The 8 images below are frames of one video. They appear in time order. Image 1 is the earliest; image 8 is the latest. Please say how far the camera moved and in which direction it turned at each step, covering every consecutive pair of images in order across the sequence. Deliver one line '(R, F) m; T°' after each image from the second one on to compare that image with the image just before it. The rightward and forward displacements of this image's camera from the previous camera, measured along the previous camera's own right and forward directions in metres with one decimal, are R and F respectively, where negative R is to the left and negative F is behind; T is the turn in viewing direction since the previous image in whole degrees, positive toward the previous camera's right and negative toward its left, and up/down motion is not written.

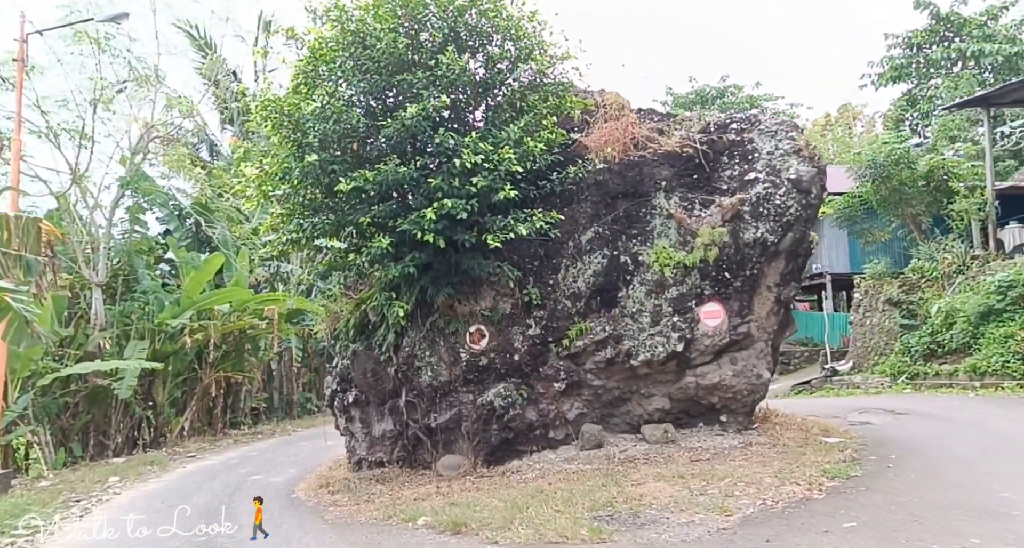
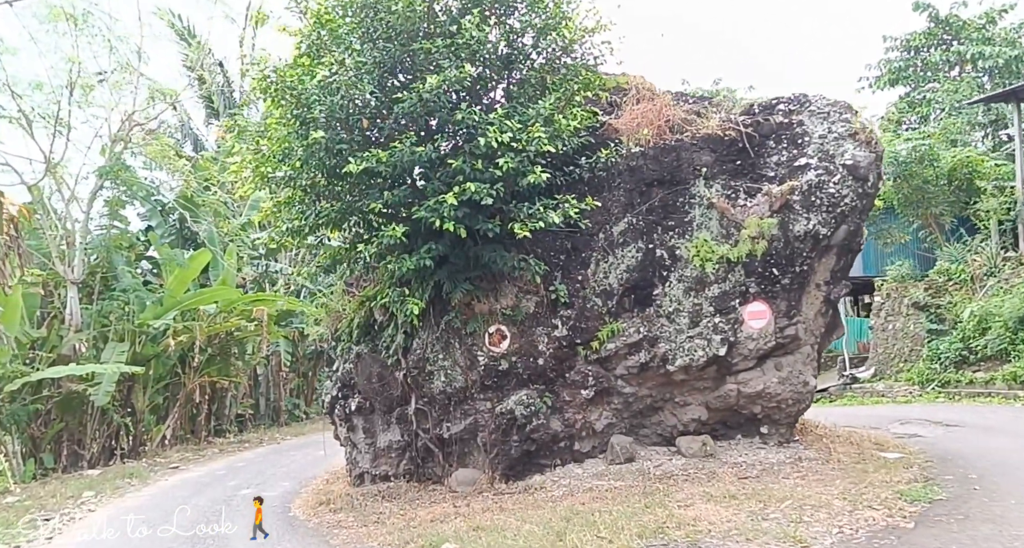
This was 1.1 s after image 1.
(-0.4, +0.7) m; +1°
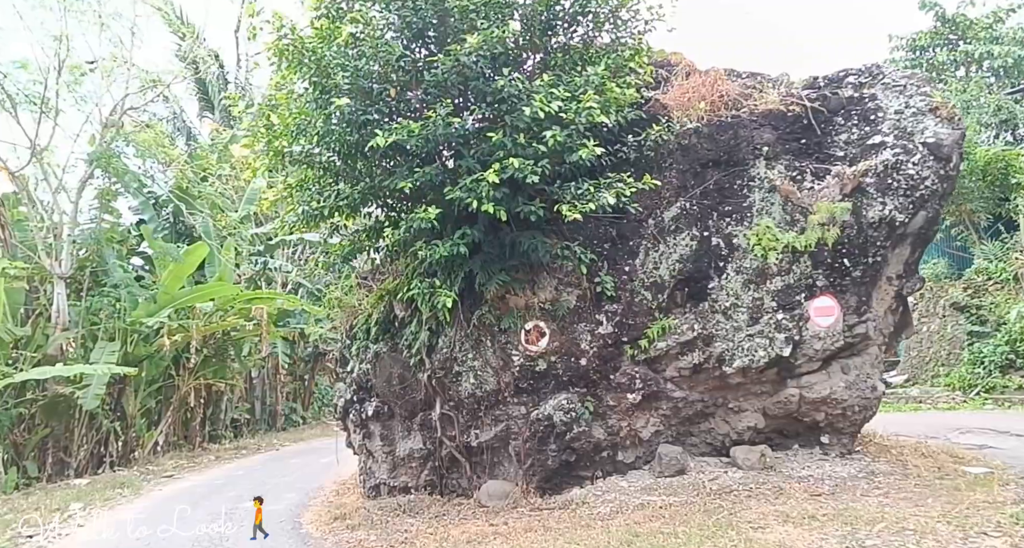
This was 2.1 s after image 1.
(-0.4, +0.6) m; +1°
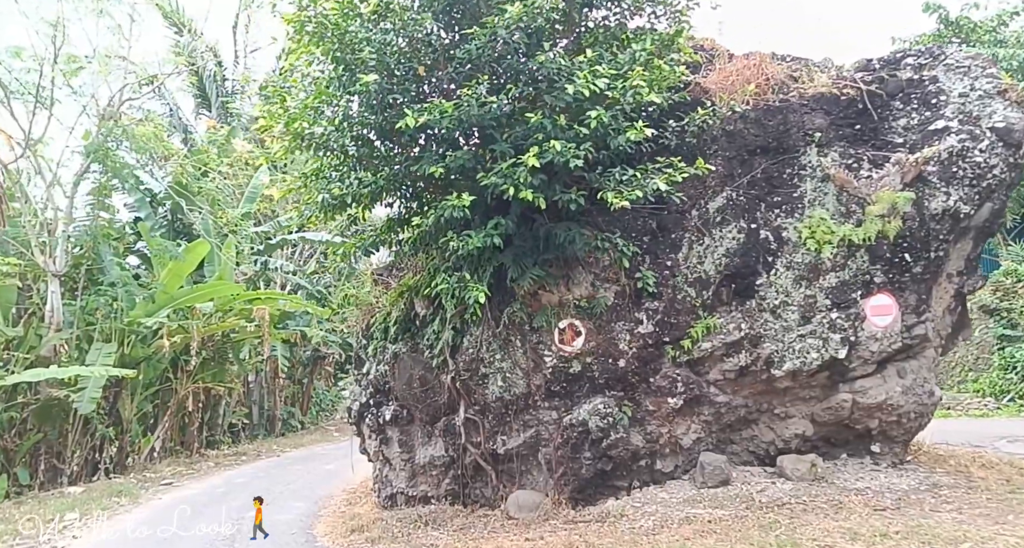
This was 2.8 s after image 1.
(-0.3, +0.4) m; 0°
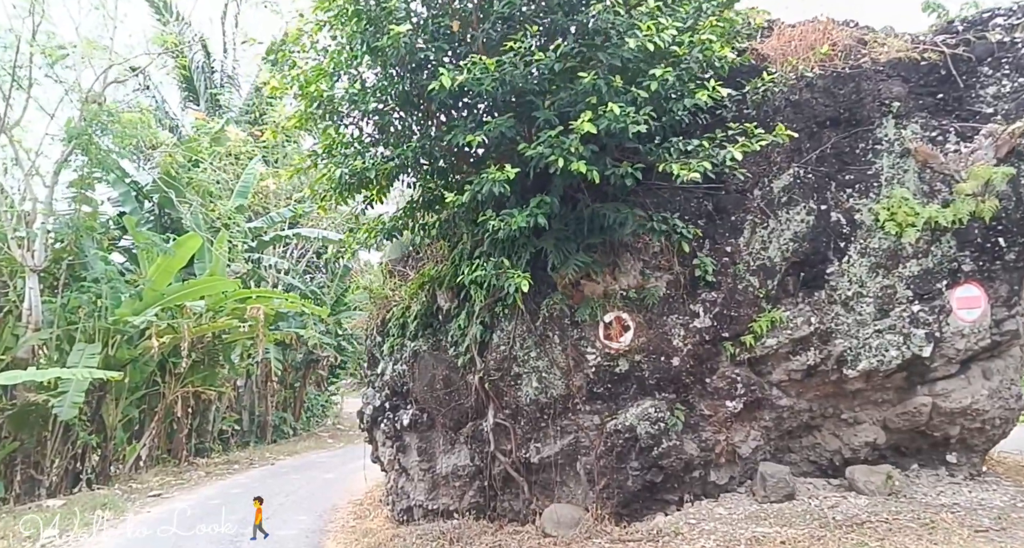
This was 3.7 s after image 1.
(-0.4, +0.6) m; +1°
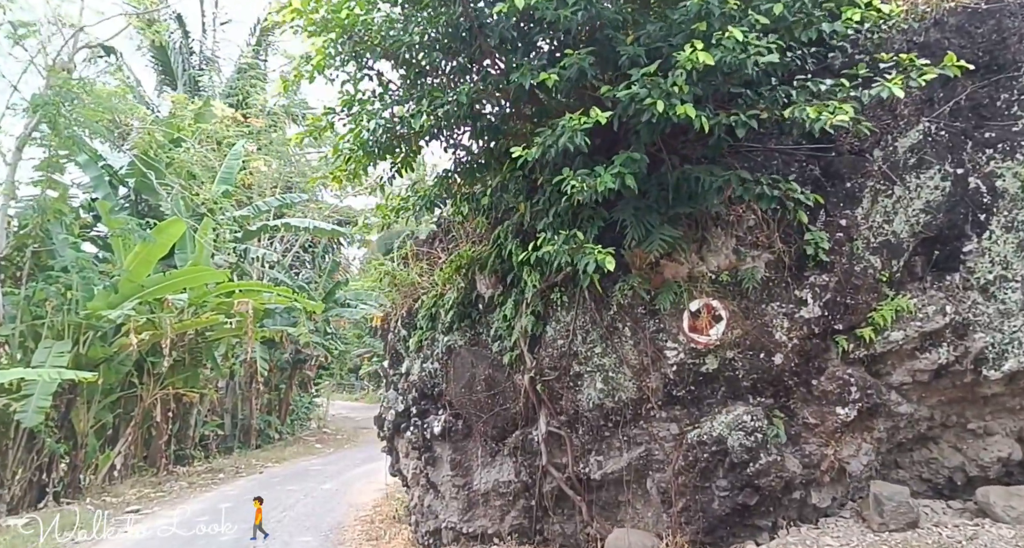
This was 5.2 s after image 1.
(-0.5, +0.9) m; +2°
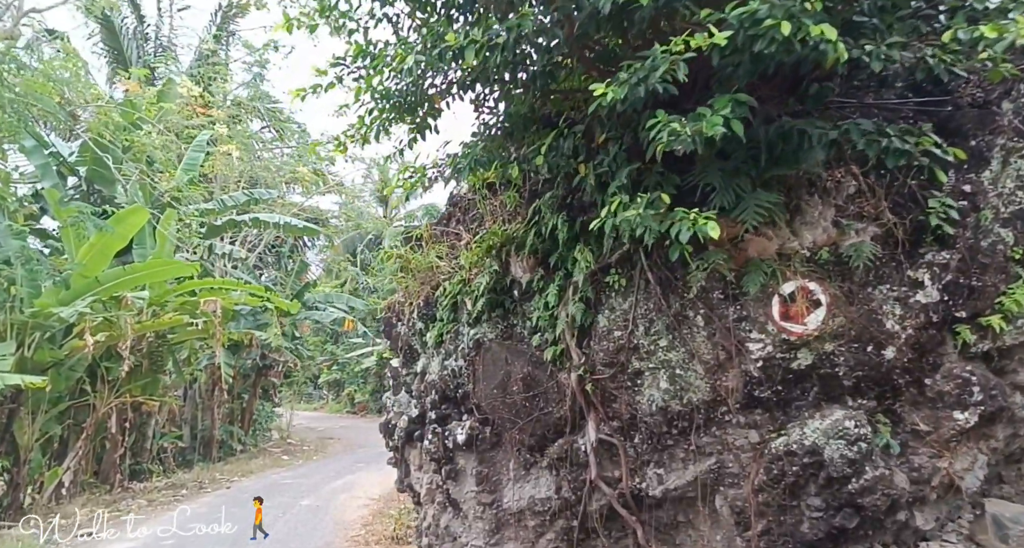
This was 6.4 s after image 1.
(-0.5, +0.7) m; +3°
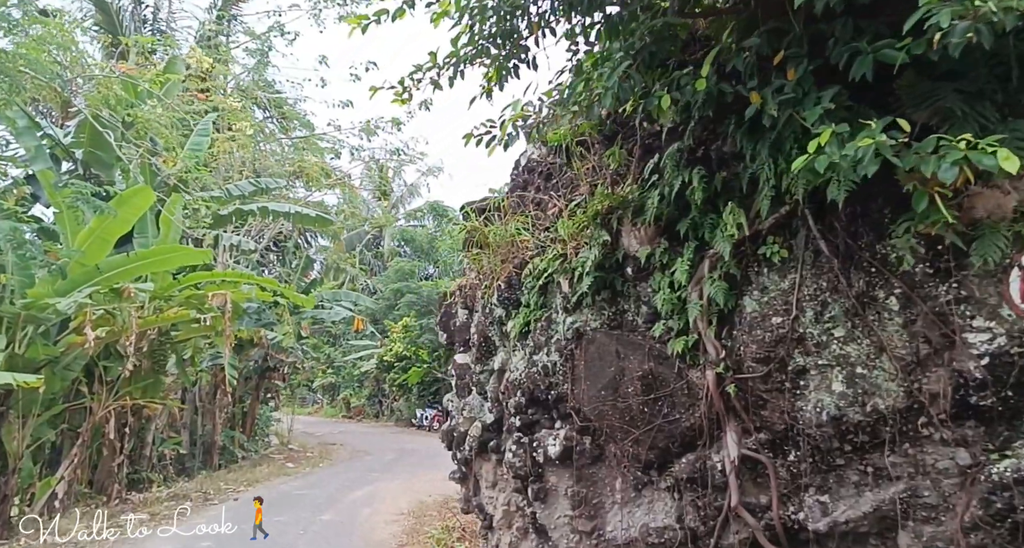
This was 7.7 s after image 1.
(-0.6, +0.8) m; 0°
